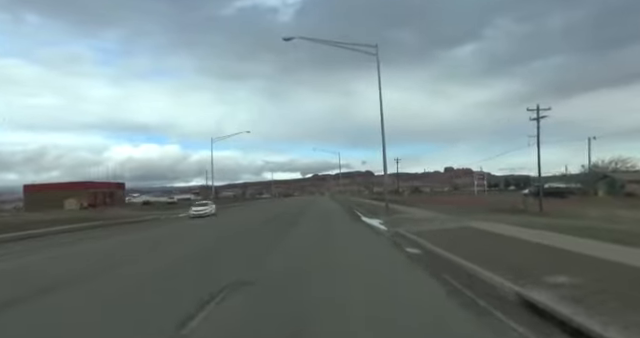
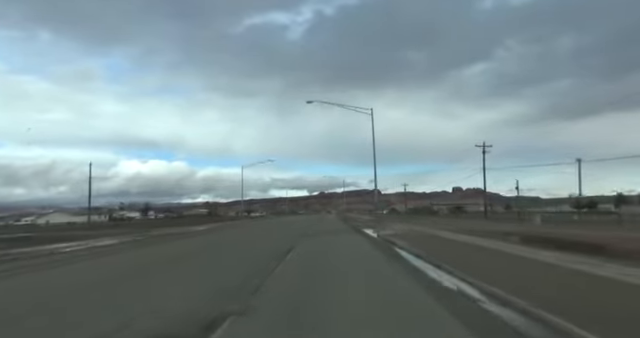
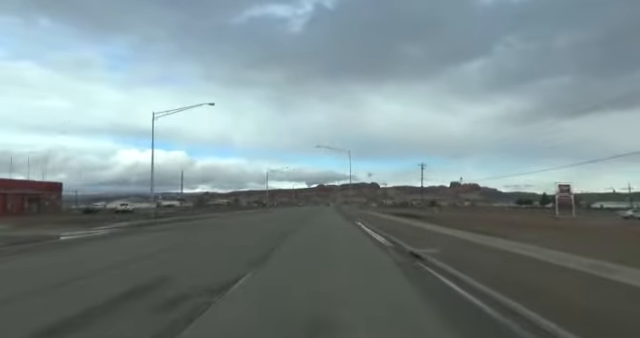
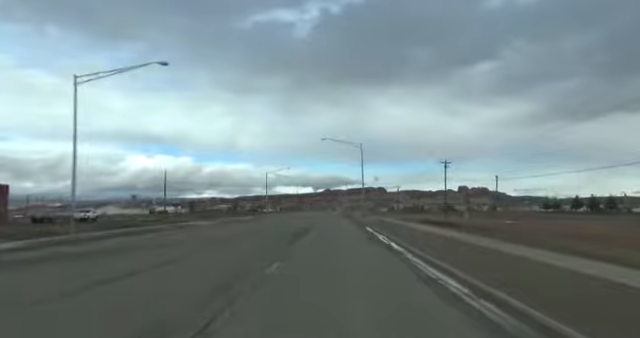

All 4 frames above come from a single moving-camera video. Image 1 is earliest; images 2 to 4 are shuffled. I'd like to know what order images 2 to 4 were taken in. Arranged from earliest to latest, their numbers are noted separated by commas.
3, 4, 2
